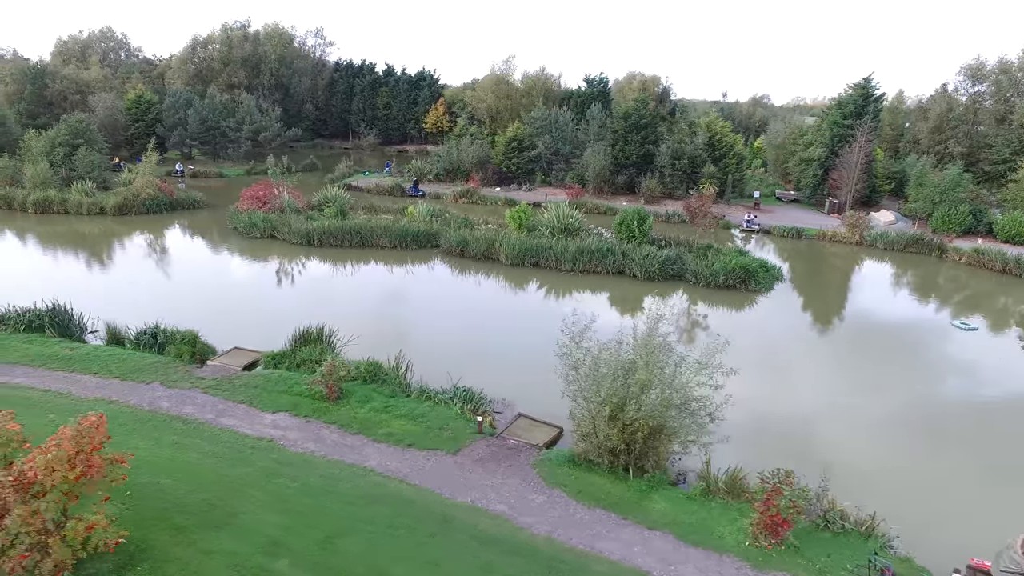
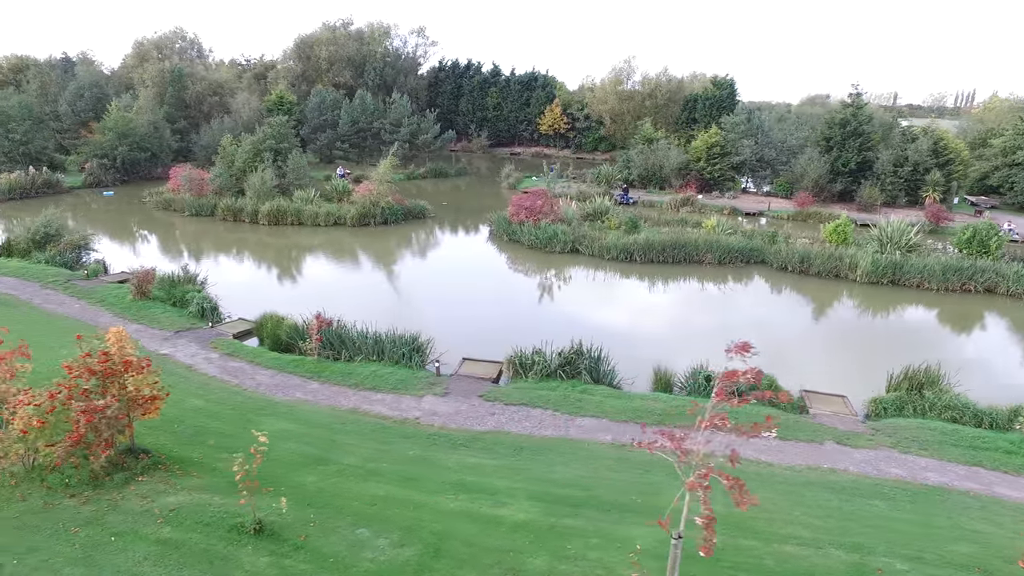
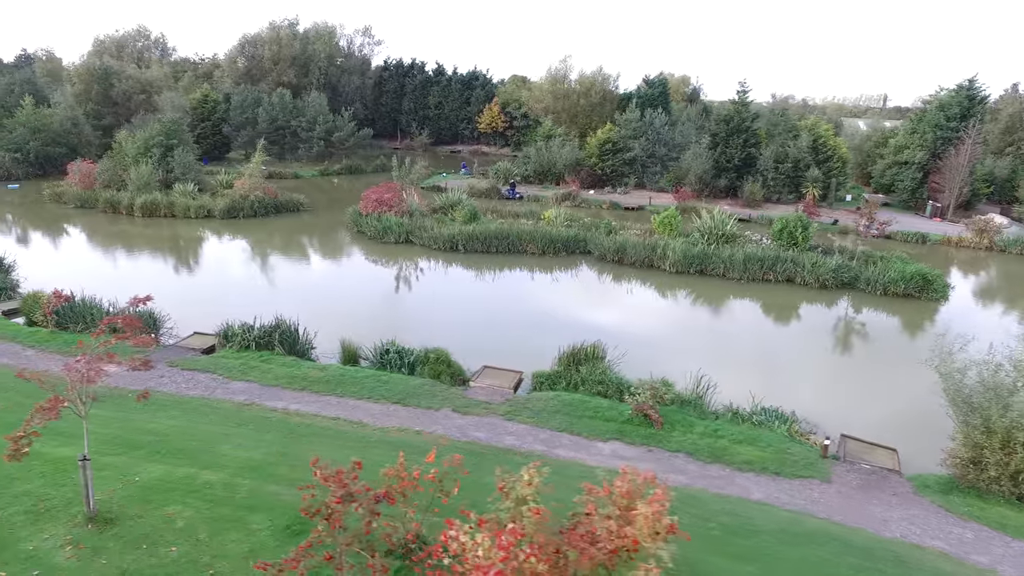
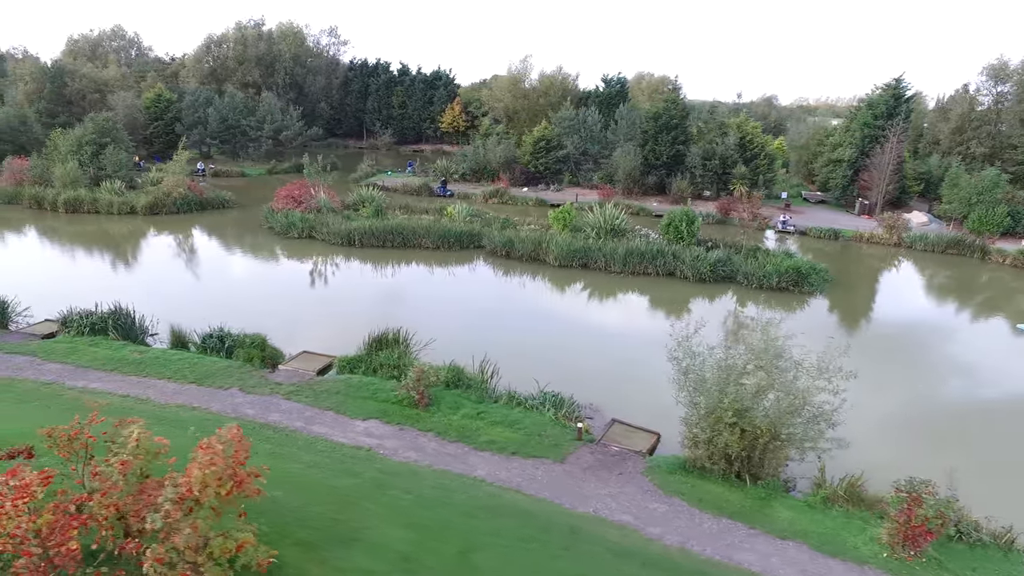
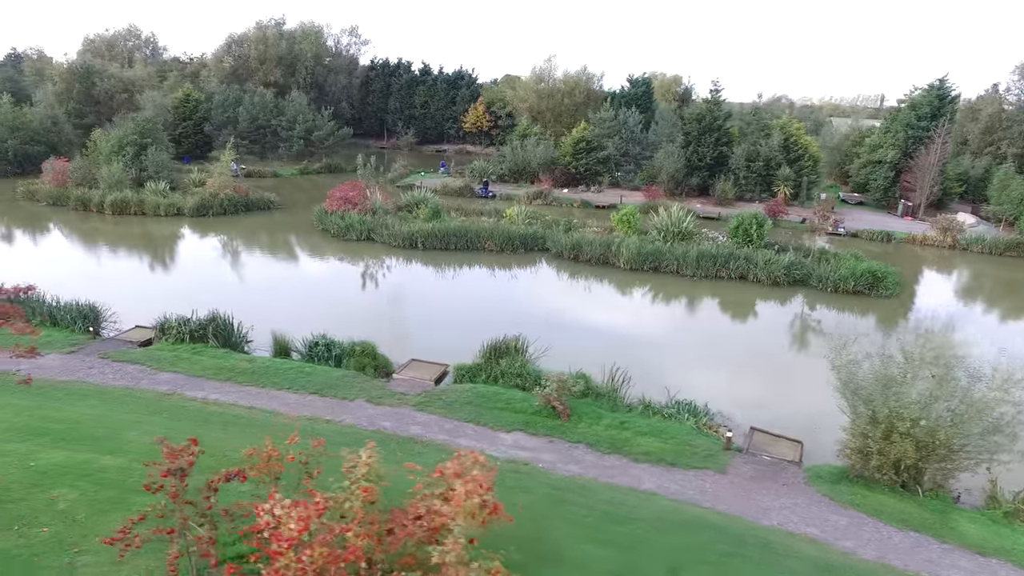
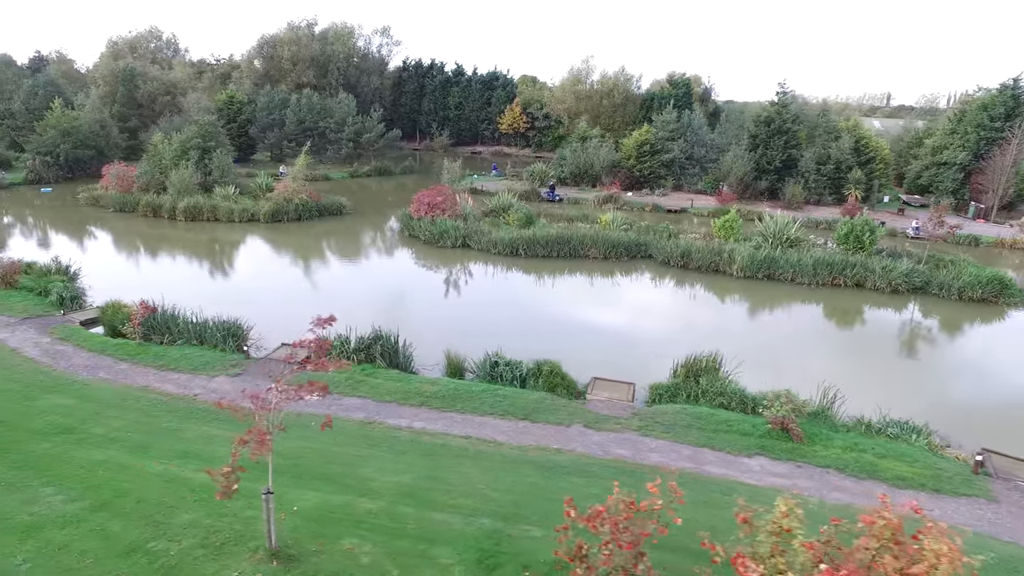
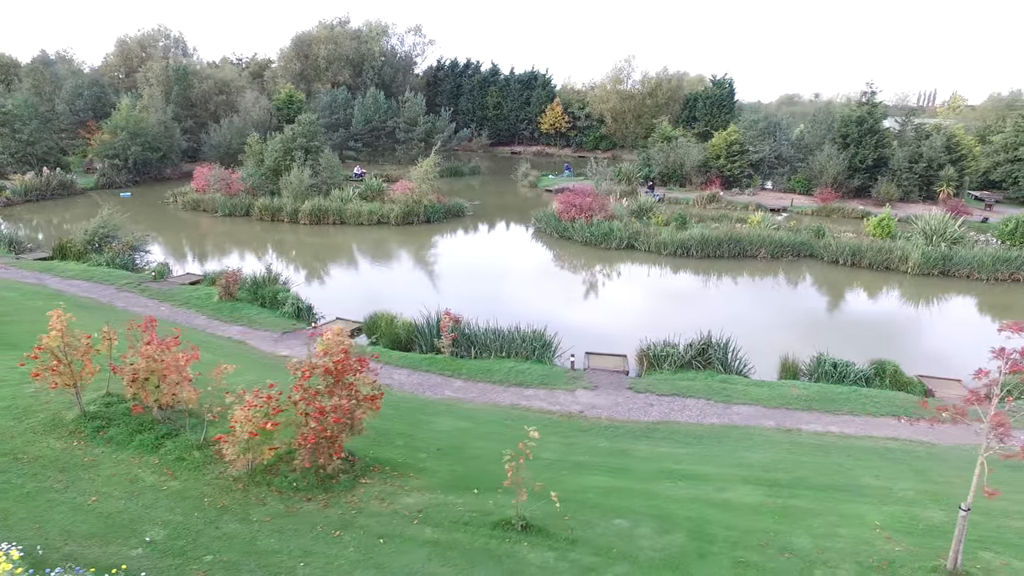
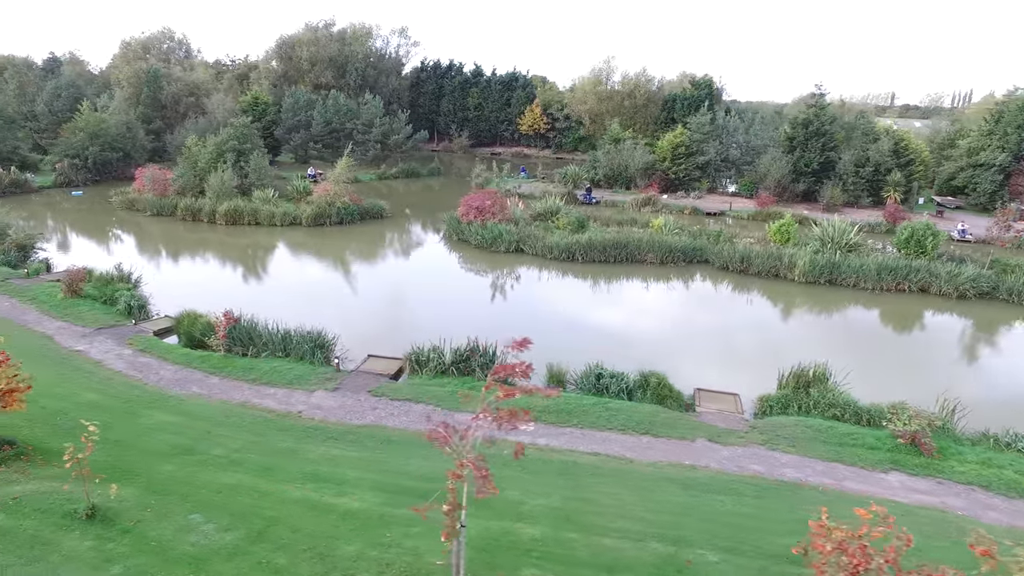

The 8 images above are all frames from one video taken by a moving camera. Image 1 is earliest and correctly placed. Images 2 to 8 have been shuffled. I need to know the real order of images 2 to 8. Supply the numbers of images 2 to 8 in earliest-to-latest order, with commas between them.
4, 5, 3, 6, 8, 2, 7
